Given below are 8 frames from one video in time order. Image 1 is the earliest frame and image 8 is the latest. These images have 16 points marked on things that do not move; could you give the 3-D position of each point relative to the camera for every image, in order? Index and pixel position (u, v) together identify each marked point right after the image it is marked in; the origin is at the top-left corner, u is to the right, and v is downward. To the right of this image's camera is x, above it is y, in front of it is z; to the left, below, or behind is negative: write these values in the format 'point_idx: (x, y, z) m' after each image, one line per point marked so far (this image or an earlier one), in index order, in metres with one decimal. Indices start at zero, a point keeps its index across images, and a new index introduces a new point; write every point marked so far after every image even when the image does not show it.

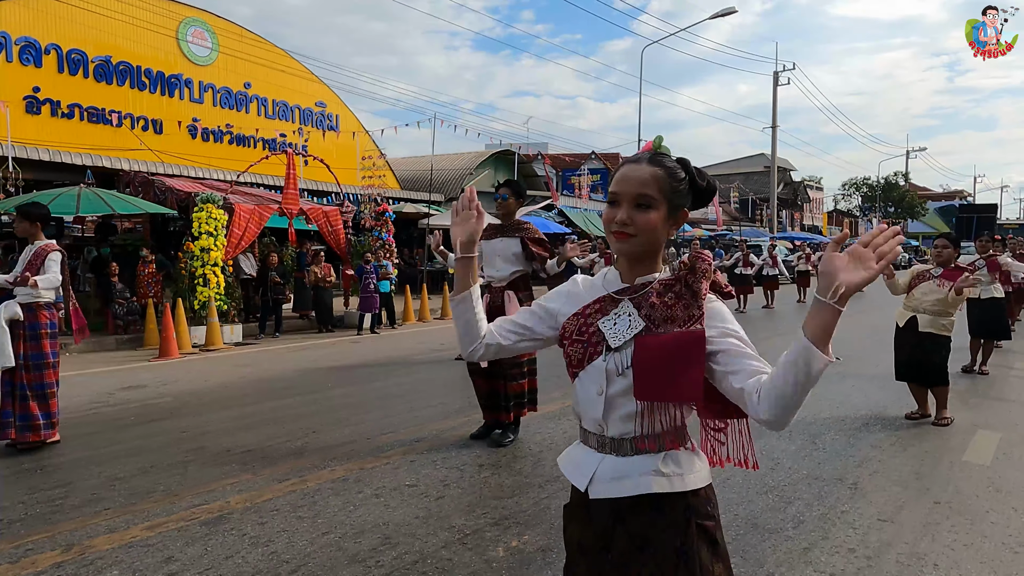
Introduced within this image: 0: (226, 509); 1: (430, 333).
0: (-1.6, -1.2, +3.7) m
1: (-0.8, -0.8, +14.5) m
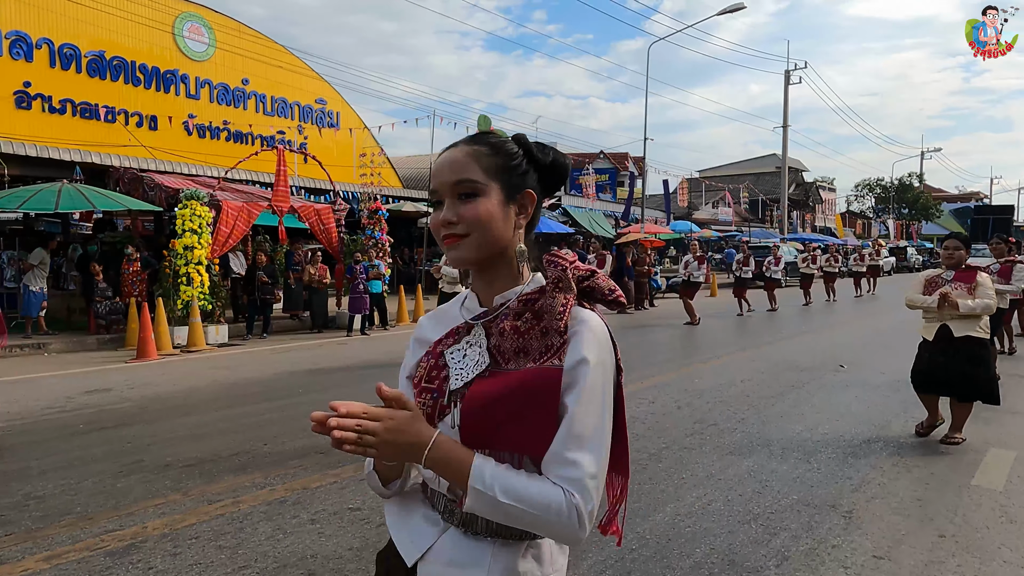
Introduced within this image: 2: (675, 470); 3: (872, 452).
0: (-1.9, -1.2, +3.3) m
1: (-0.9, -0.8, +14.1) m
2: (+1.1, -1.2, +4.6) m
3: (+2.8, -1.2, +5.1) m
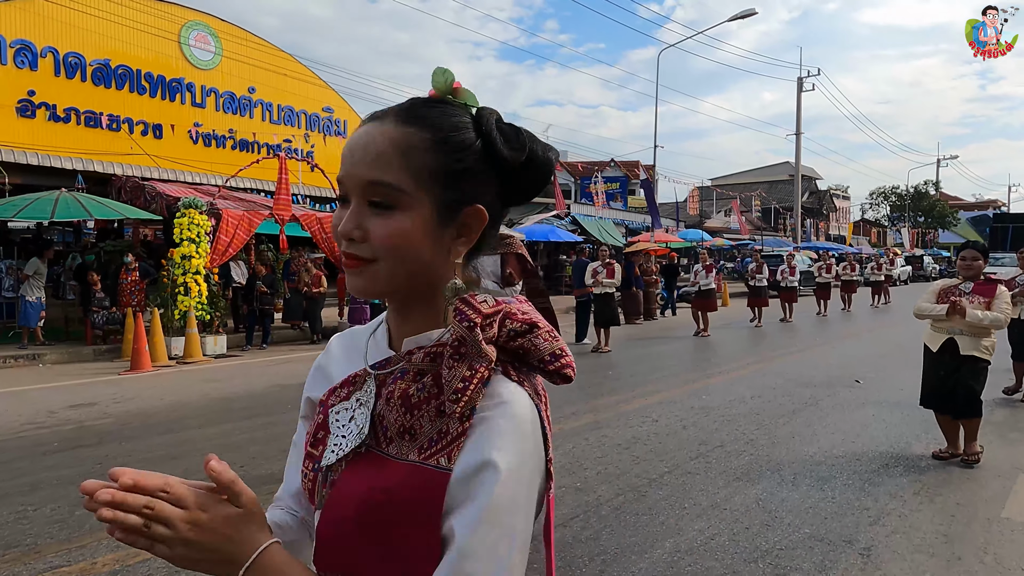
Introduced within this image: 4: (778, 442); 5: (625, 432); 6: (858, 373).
0: (-2.0, -1.3, +3.1) m
1: (-0.8, -1.1, +13.8) m
2: (+1.0, -1.3, +4.2) m
3: (+2.7, -1.3, +4.7) m
4: (+2.2, -1.3, +5.5) m
5: (+1.0, -1.2, +5.7) m
6: (+4.5, -1.1, +8.7) m
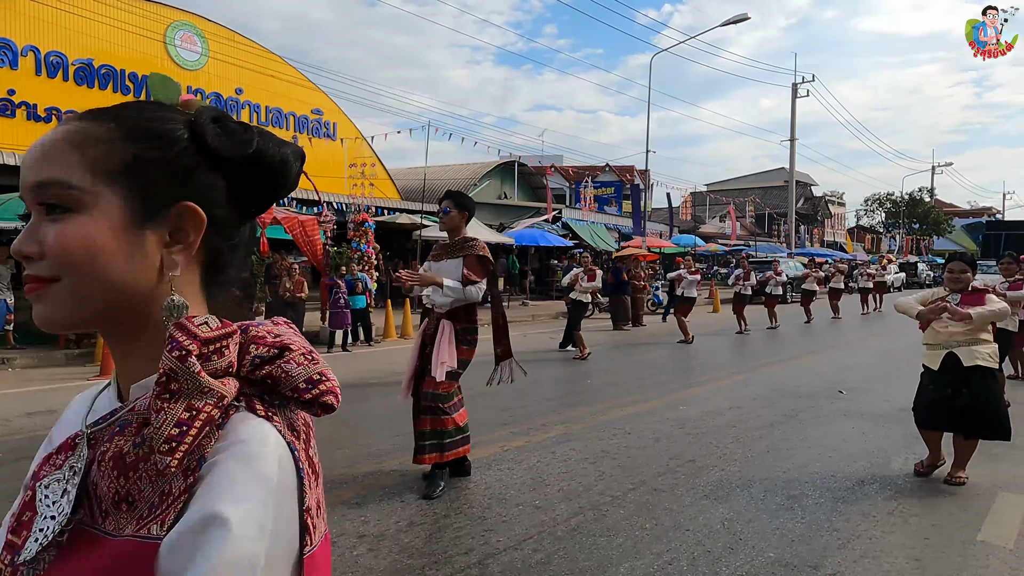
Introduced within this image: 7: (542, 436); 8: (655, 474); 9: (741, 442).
0: (-2.2, -1.3, +2.8) m
1: (-1.1, -1.2, +13.6) m
2: (+0.8, -1.4, +4.0) m
3: (+2.4, -1.4, +4.5) m
4: (+1.9, -1.3, +5.3) m
5: (+0.7, -1.3, +5.5) m
6: (+4.2, -1.2, +8.5) m
7: (+0.3, -1.3, +5.7) m
8: (+1.0, -1.3, +4.8) m
9: (+1.9, -1.3, +5.7) m
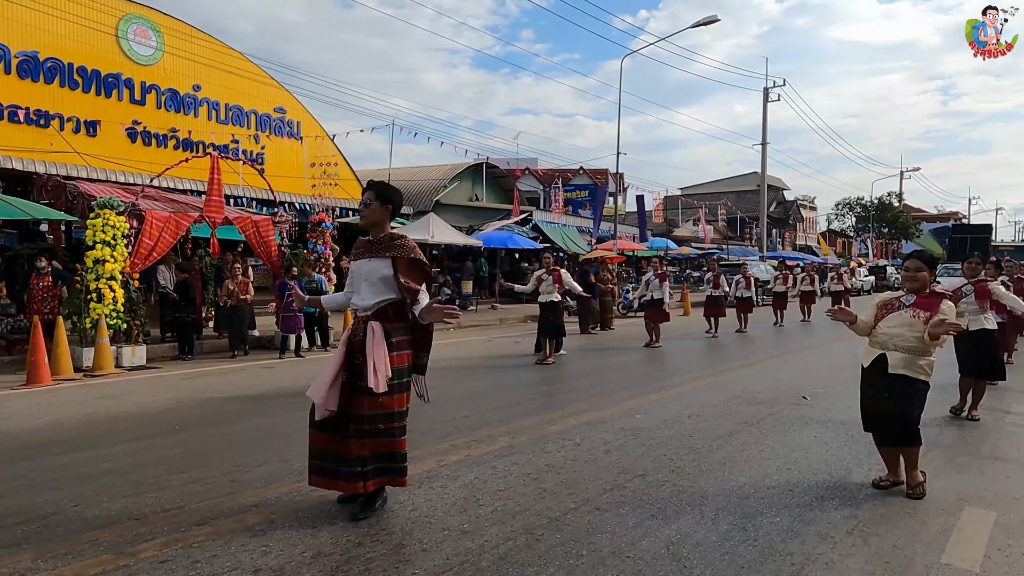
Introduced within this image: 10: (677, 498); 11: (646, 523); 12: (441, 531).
0: (-2.6, -1.3, +2.4) m
1: (-1.9, -1.2, +13.1) m
2: (+0.3, -1.4, +3.6) m
3: (+2.0, -1.4, +4.2) m
4: (+1.4, -1.4, +5.0) m
5: (+0.2, -1.3, +5.1) m
6: (+3.6, -1.3, +8.2) m
7: (-0.2, -1.3, +5.3) m
8: (+0.6, -1.4, +4.4) m
9: (+1.5, -1.3, +5.4) m
10: (+1.1, -1.4, +4.4) m
11: (+0.8, -1.4, +3.9) m
12: (-0.4, -1.4, +3.7) m
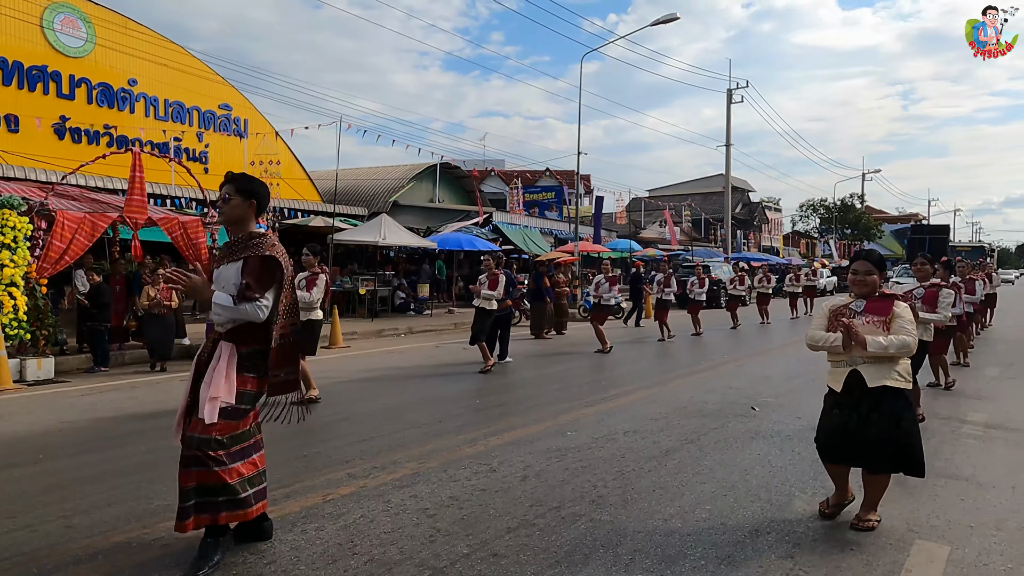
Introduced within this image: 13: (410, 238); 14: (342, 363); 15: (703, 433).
0: (-3.2, -1.4, +1.6) m
1: (-2.9, -1.3, +12.4) m
2: (-0.3, -1.4, +3.0) m
3: (+1.3, -1.4, +3.7) m
4: (+0.8, -1.4, +4.4) m
5: (-0.5, -1.3, +4.4) m
6: (+2.9, -1.3, +7.7) m
7: (-0.9, -1.3, +4.6) m
8: (-0.1, -1.4, +3.8) m
9: (+0.8, -1.4, +4.8) m
10: (+0.4, -1.4, +3.8) m
11: (+0.2, -1.4, +3.3) m
12: (-1.0, -1.4, +3.1) m
13: (-3.0, +1.5, +19.6) m
14: (-3.0, -1.3, +11.5) m
15: (+1.7, -1.3, +6.0) m
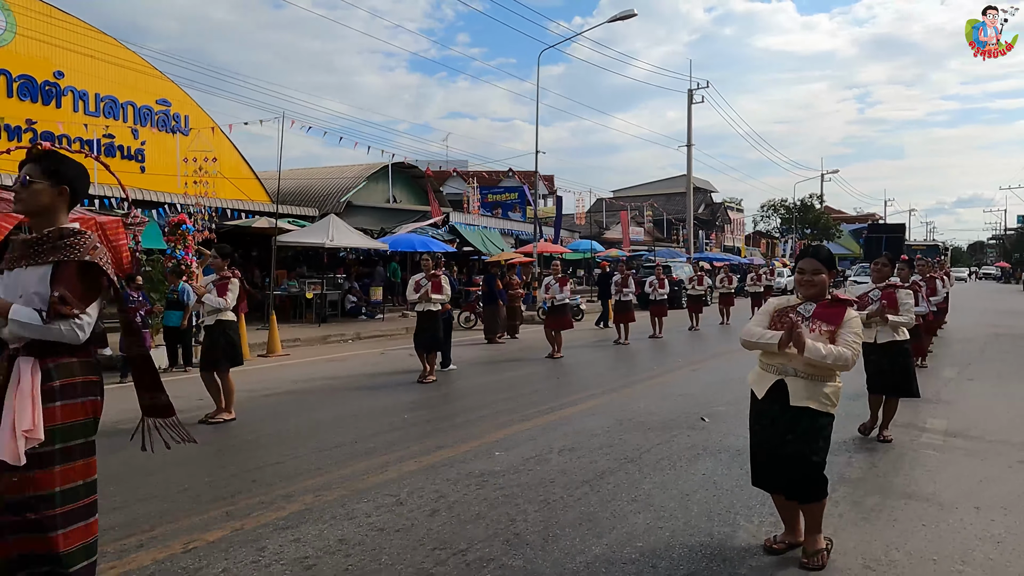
0: (-3.6, -1.4, +0.8) m
1: (-3.8, -1.4, +11.7) m
2: (-0.7, -1.5, +2.4) m
3: (+0.8, -1.5, +3.1) m
4: (+0.2, -1.4, +3.8) m
5: (-1.0, -1.4, +3.8) m
6: (+2.1, -1.3, +7.2) m
7: (-1.5, -1.4, +4.0) m
8: (-0.6, -1.4, +3.2) m
9: (+0.2, -1.4, +4.2) m
10: (-0.1, -1.4, +3.2) m
11: (-0.3, -1.5, +2.7) m
12: (-1.5, -1.4, +2.4) m
13: (-4.3, +1.4, +18.8) m
14: (-3.9, -1.4, +10.7) m
15: (+1.1, -1.3, +5.5) m
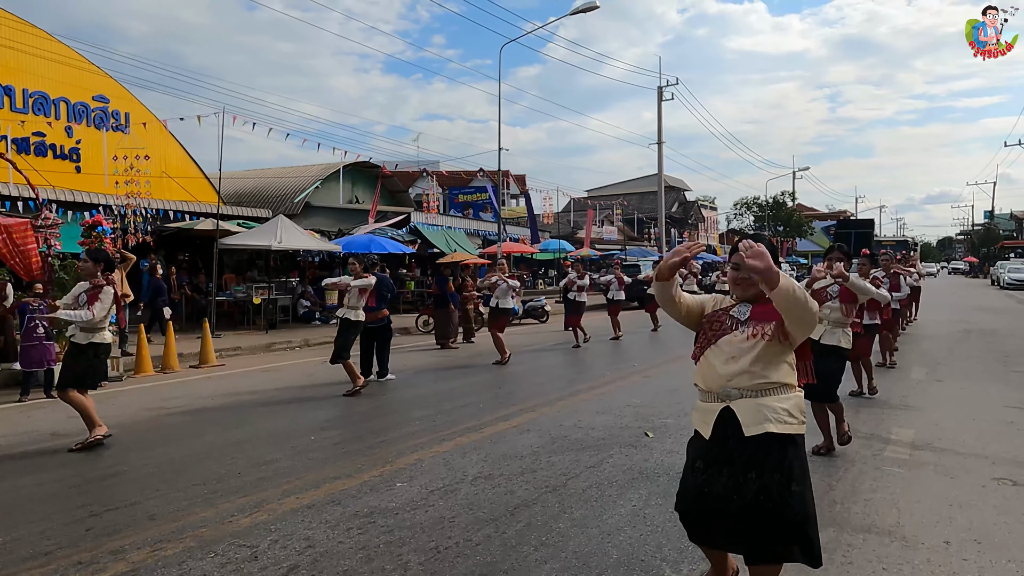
0: (-4.1, -1.5, 0.0) m
1: (-4.7, -1.5, +10.8) m
2: (-1.3, -1.5, +1.6) m
3: (+0.2, -1.5, +2.4) m
4: (-0.4, -1.4, +3.0) m
5: (-1.6, -1.4, +3.0) m
6: (+1.4, -1.3, +6.6) m
7: (-2.1, -1.4, +3.2) m
8: (-1.2, -1.5, +2.4) m
9: (-0.4, -1.4, +3.5) m
10: (-0.7, -1.5, +2.4) m
11: (-0.9, -1.5, +2.0) m
12: (-2.1, -1.5, +1.6) m
13: (-5.4, +1.3, +18.0) m
14: (-4.7, -1.5, +9.9) m
15: (+0.4, -1.4, +4.8) m
